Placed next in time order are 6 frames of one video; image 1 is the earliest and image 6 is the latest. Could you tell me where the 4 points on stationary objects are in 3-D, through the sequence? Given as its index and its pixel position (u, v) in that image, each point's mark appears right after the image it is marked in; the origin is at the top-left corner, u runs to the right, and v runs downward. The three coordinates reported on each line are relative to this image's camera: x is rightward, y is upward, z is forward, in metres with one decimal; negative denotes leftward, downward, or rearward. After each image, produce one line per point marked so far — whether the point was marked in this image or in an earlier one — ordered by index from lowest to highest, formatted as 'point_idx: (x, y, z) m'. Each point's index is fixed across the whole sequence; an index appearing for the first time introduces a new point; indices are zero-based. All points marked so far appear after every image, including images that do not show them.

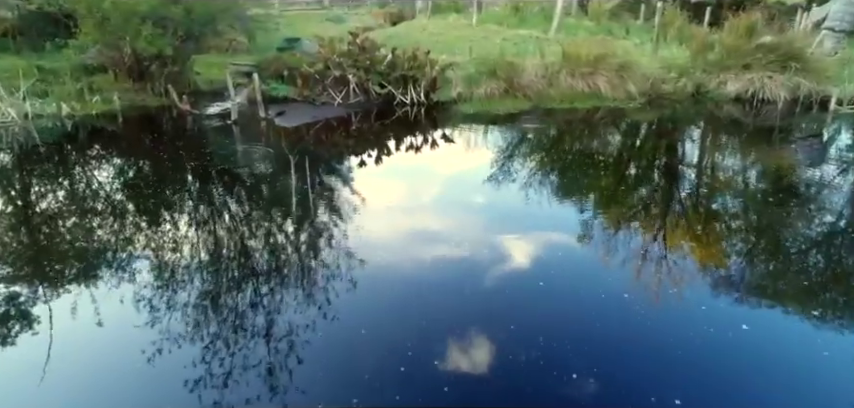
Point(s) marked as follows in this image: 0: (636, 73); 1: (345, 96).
0: (+2.5, +1.5, +6.2) m
1: (-1.1, +1.2, +6.2) m
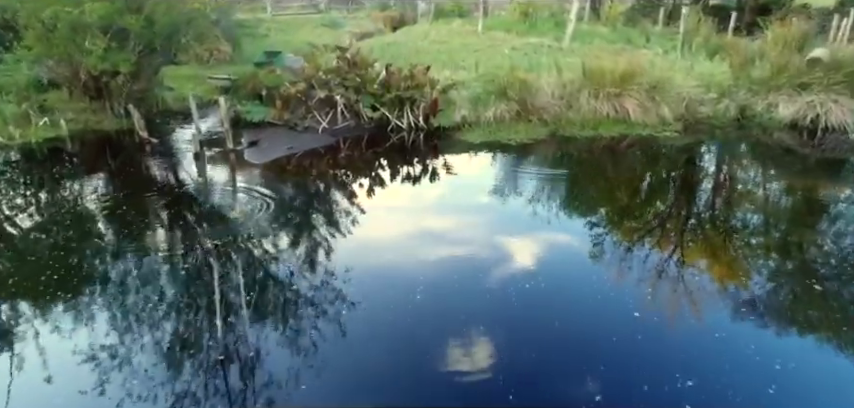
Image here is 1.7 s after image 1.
0: (+2.5, +1.1, +5.3) m
1: (-1.1, +0.8, +5.4) m
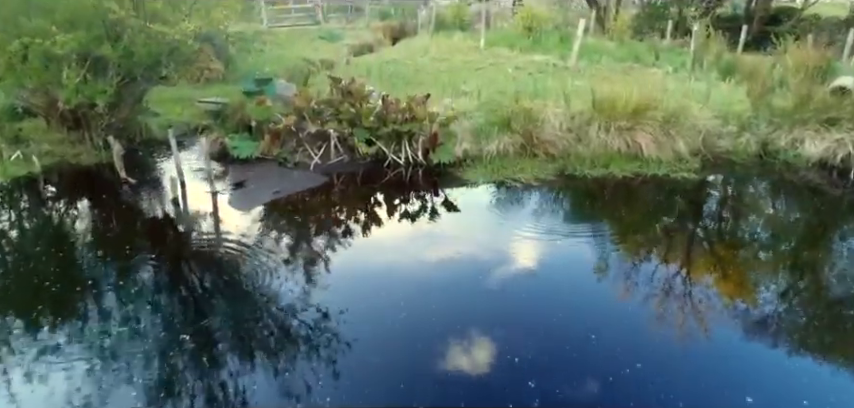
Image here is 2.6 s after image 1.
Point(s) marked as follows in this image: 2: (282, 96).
0: (+2.5, +0.7, +5.0) m
1: (-1.2, +0.4, +5.0) m
2: (-1.5, +1.2, +5.6) m
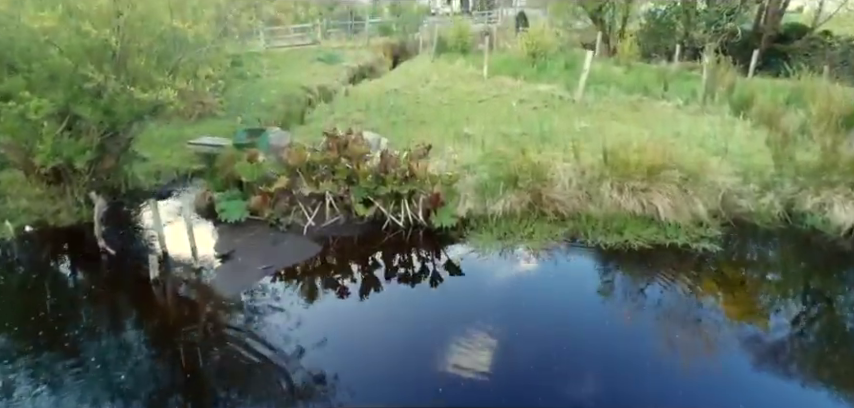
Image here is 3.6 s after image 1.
0: (+2.5, +0.2, +4.7) m
1: (-1.1, -0.1, +4.7) m
2: (-1.5, +0.6, +5.3) m
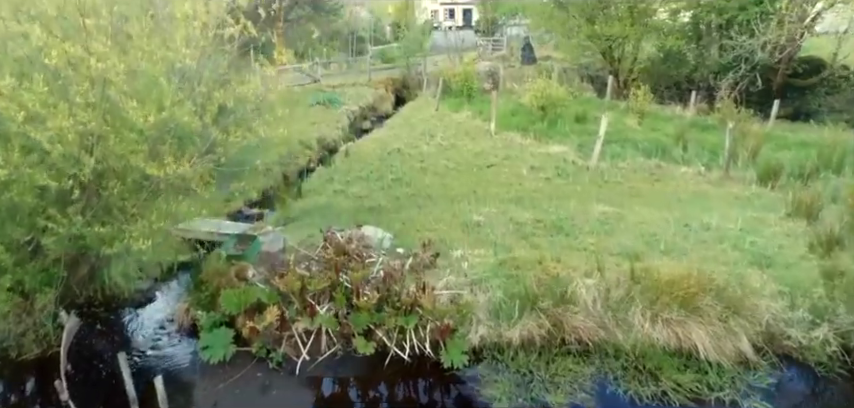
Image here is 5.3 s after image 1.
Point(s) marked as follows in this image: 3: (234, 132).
0: (+2.6, -0.8, +4.2) m
1: (-1.1, -1.1, +4.2) m
2: (-1.4, -0.4, +4.8) m
3: (-1.5, +0.6, +4.1) m
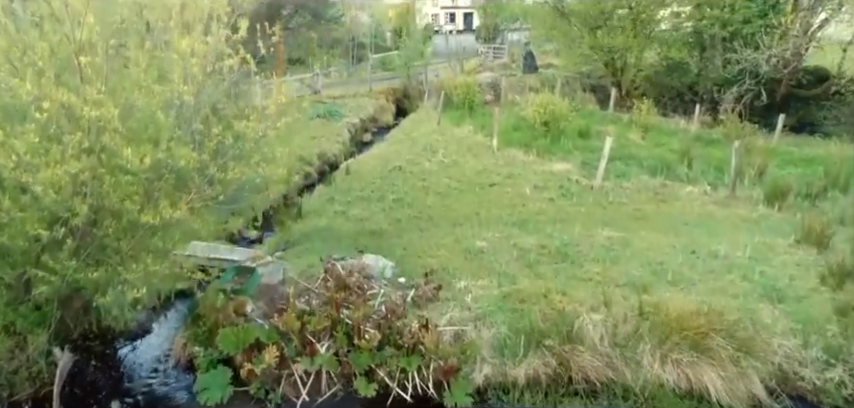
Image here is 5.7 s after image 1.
0: (+2.6, -1.1, +4.0) m
1: (-1.1, -1.4, +4.1) m
2: (-1.4, -0.7, +4.7) m
3: (-1.5, +0.3, +4.0) m
